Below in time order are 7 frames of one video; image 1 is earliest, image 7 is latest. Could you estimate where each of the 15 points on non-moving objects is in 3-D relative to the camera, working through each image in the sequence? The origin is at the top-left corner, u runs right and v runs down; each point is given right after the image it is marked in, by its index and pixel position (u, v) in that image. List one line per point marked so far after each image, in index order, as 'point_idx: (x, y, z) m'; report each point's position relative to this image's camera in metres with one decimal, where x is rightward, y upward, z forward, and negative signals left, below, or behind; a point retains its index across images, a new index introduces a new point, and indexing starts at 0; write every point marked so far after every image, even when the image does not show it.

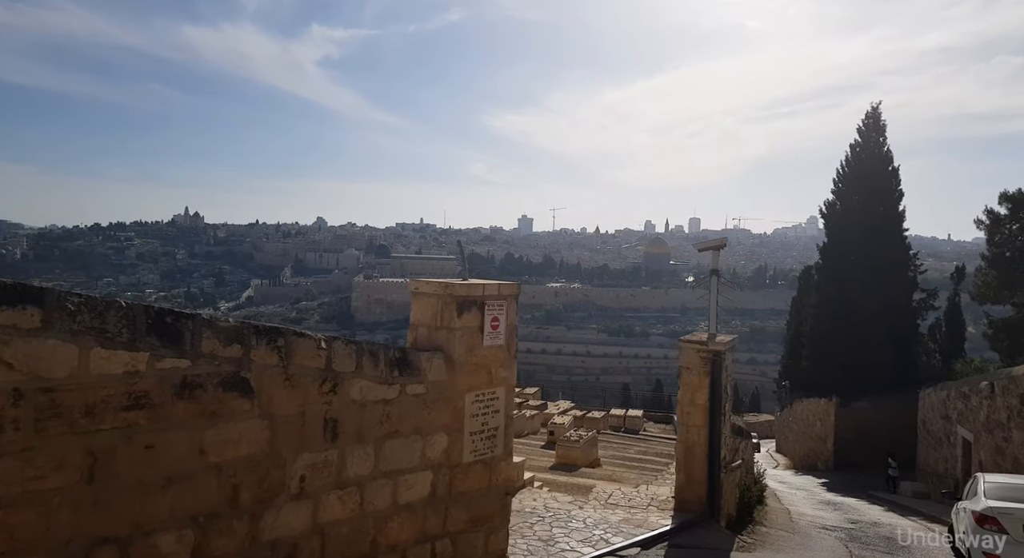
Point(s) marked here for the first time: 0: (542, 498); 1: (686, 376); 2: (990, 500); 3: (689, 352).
0: (+0.3, -2.0, +6.5) m
1: (+1.6, -0.9, +6.5) m
2: (+4.0, -1.9, +6.1) m
3: (+1.6, -0.6, +6.5) m
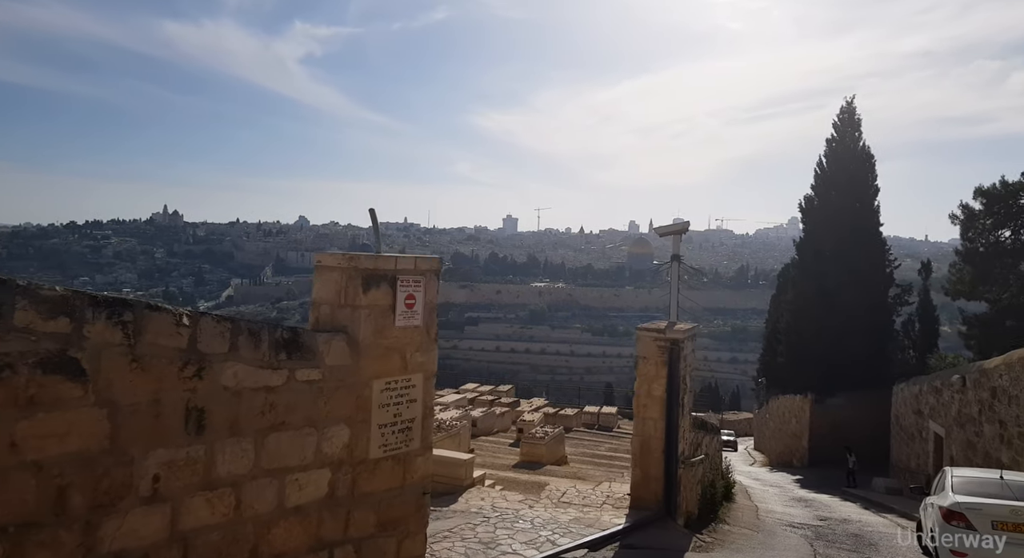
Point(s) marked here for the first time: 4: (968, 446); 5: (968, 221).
0: (-0.2, -1.9, +6.1) m
1: (+1.1, -0.7, +6.1) m
2: (+3.6, -1.7, +5.8) m
3: (+1.1, -0.5, +6.1) m
4: (+6.7, -2.5, +10.5) m
5: (+12.5, +1.6, +19.6) m
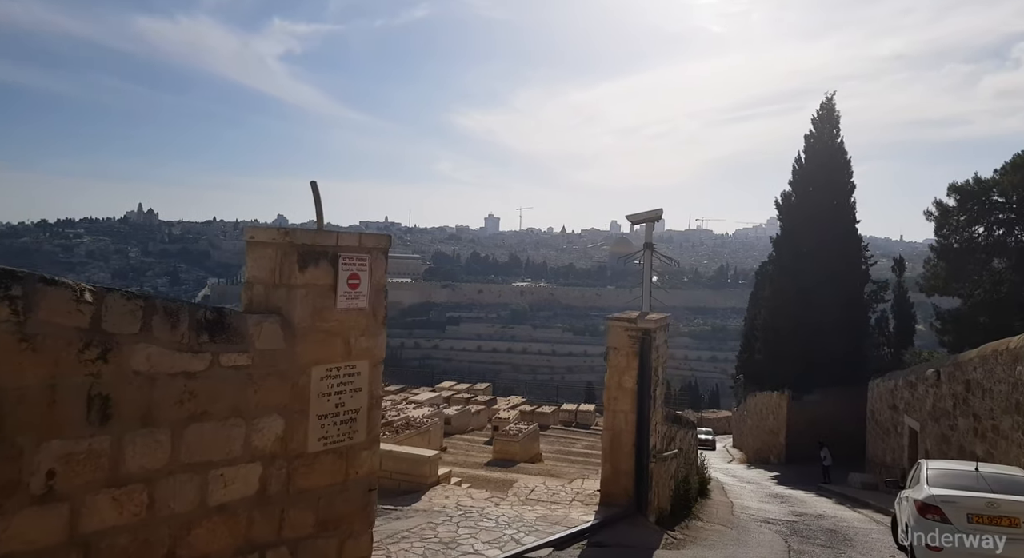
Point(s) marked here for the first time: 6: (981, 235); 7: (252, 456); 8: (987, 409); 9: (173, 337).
0: (-0.5, -1.8, +5.9) m
1: (+0.8, -0.6, +5.9) m
2: (+3.3, -1.7, +5.6) m
3: (+0.9, -0.4, +5.9) m
4: (+6.3, -2.4, +10.5) m
5: (+11.9, +1.7, +19.7) m
6: (+12.3, +1.2, +18.8) m
7: (-1.0, -0.7, +2.8) m
8: (+5.9, -1.6, +9.0) m
9: (-1.2, -0.2, +2.5) m
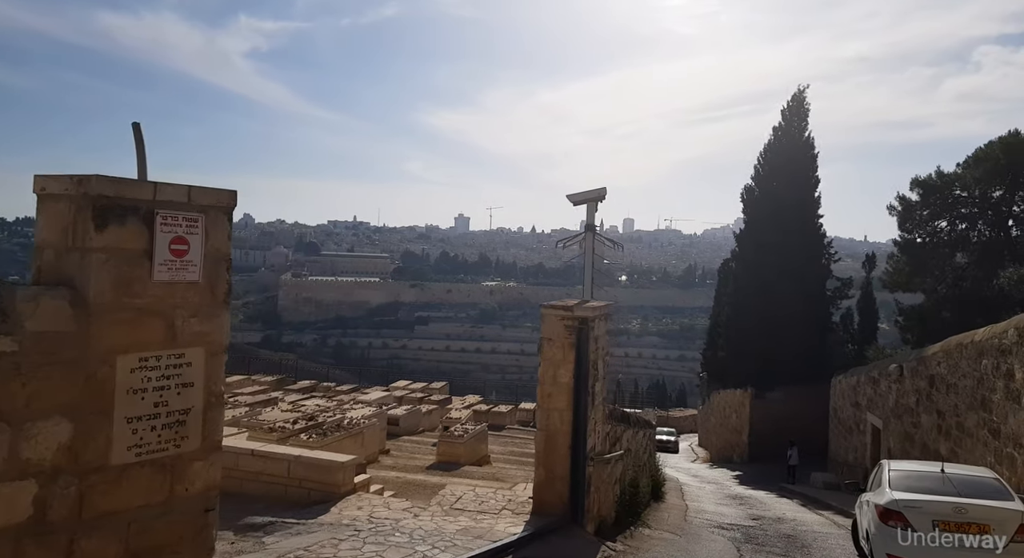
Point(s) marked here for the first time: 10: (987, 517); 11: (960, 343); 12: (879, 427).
0: (-1.0, -1.7, +5.2) m
1: (+0.3, -0.5, +5.3) m
2: (+2.8, -1.5, +5.2) m
3: (+0.3, -0.3, +5.3) m
4: (+5.5, -2.2, +10.1) m
5: (+10.7, +1.8, +19.6) m
6: (+11.2, +1.3, +18.6) m
7: (-1.4, -0.6, +2.1) m
8: (+5.3, -1.5, +8.6) m
9: (-1.6, -0.1, +1.8) m
10: (+3.1, -1.5, +4.7) m
11: (+5.3, -0.8, +8.4) m
12: (+5.8, -2.3, +11.4) m
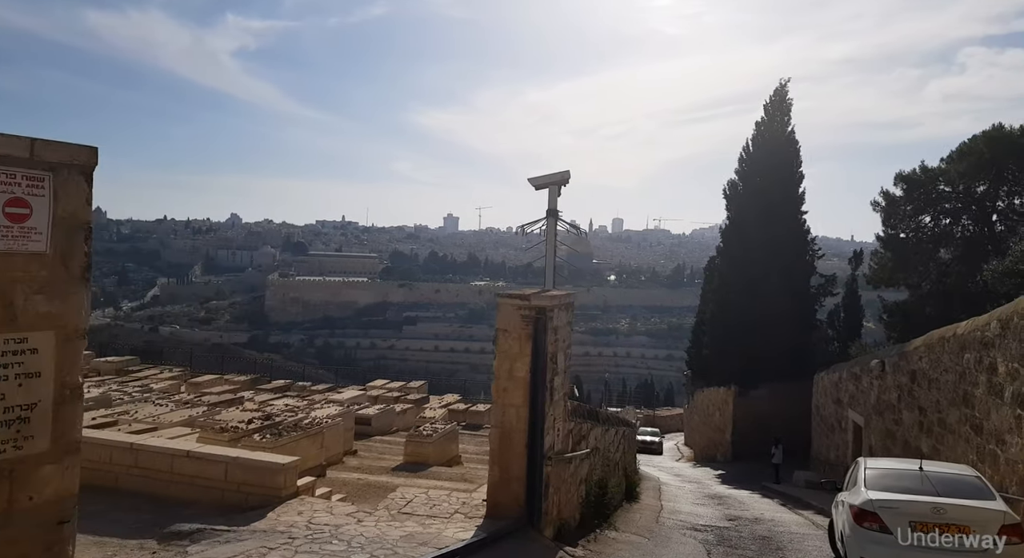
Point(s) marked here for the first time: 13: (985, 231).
0: (-1.3, -1.6, +4.9) m
1: (-0.1, -0.4, +5.0) m
2: (+2.4, -1.4, +4.9) m
3: (0.0, -0.2, +5.0) m
4: (+5.1, -2.1, +9.8) m
5: (+10.2, +2.0, +19.4) m
6: (+10.7, +1.4, +18.5) m
7: (-1.7, -0.5, +1.7) m
8: (+4.9, -1.4, +8.3) m
9: (-1.9, 0.0, +1.4) m
10: (+2.8, -1.4, +4.4) m
11: (+4.9, -0.7, +8.2) m
12: (+5.4, -2.3, +11.2) m
13: (+11.5, +1.2, +17.4) m
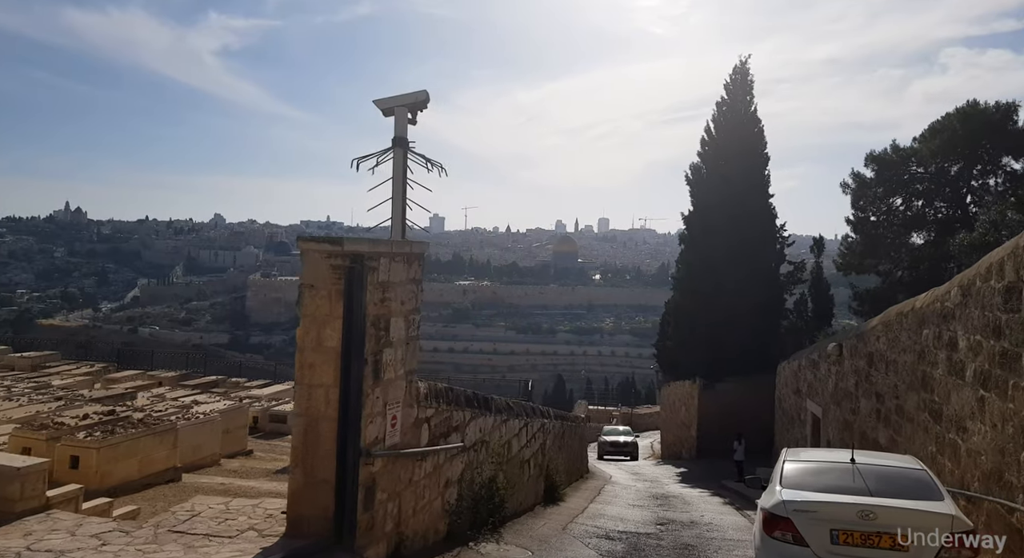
0: (-2.3, -1.3, +3.7) m
1: (-1.1, -0.1, +3.8) m
2: (+1.4, -1.1, +3.7) m
3: (-1.0, +0.1, +3.8) m
4: (+4.1, -1.8, +8.8) m
5: (+8.9, +2.3, +18.4) m
6: (+9.4, +1.8, +17.5) m
7: (-2.6, -0.2, +0.5) m
8: (+3.8, -1.1, +7.3) m
9: (-2.8, +0.3, +0.3) m
10: (+1.8, -1.1, +3.3) m
11: (+3.8, -0.3, +7.1) m
12: (+4.3, -1.9, +10.1) m
13: (+10.3, +1.5, +16.5) m
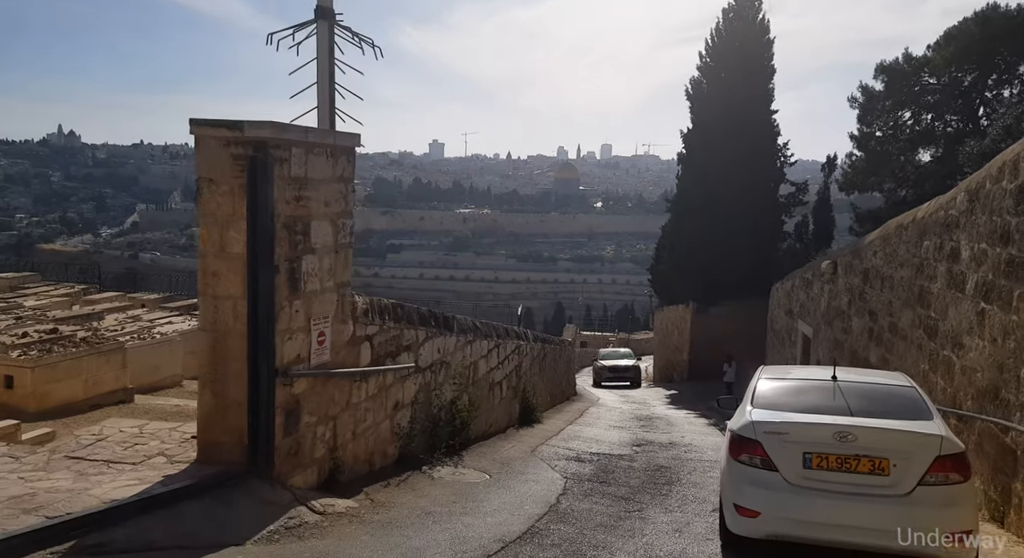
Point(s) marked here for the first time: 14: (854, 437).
0: (-2.6, -0.8, +3.3) m
1: (-1.4, +0.4, +3.3) m
2: (+1.2, -0.6, +3.3) m
3: (-1.3, +0.6, +3.3) m
4: (+3.8, -0.8, +8.4) m
5: (+8.6, +4.3, +17.6) m
6: (+9.2, +3.6, +16.7) m
7: (-2.9, 0.0, +0.1) m
8: (+3.5, -0.2, +6.8) m
9: (-3.1, +0.4, -0.3) m
10: (+1.5, -0.7, +2.9) m
11: (+3.5, +0.5, +6.6) m
12: (+4.0, -0.8, +9.7) m
13: (+10.0, +3.3, +15.7) m
14: (+1.4, -0.7, +2.9) m
